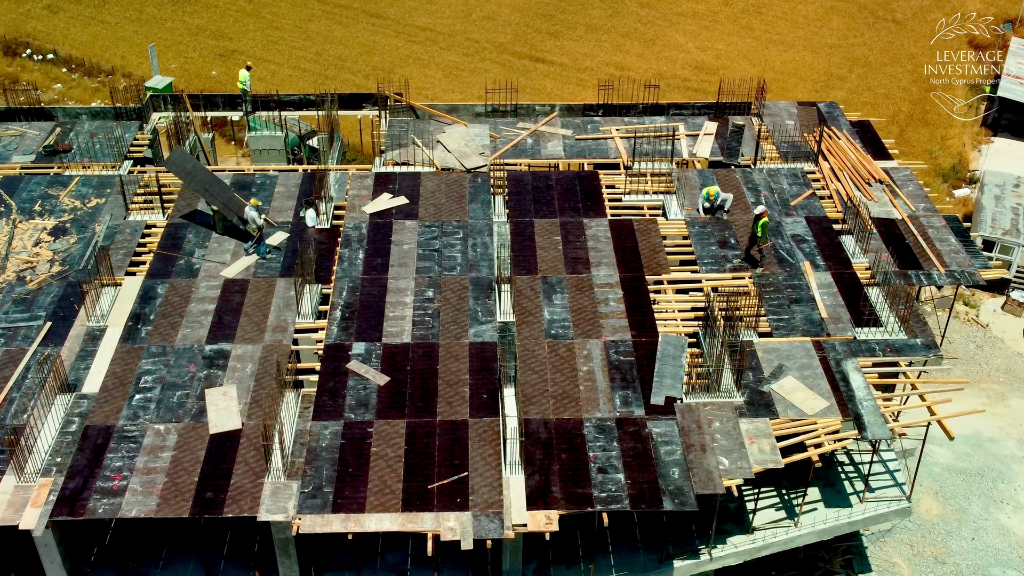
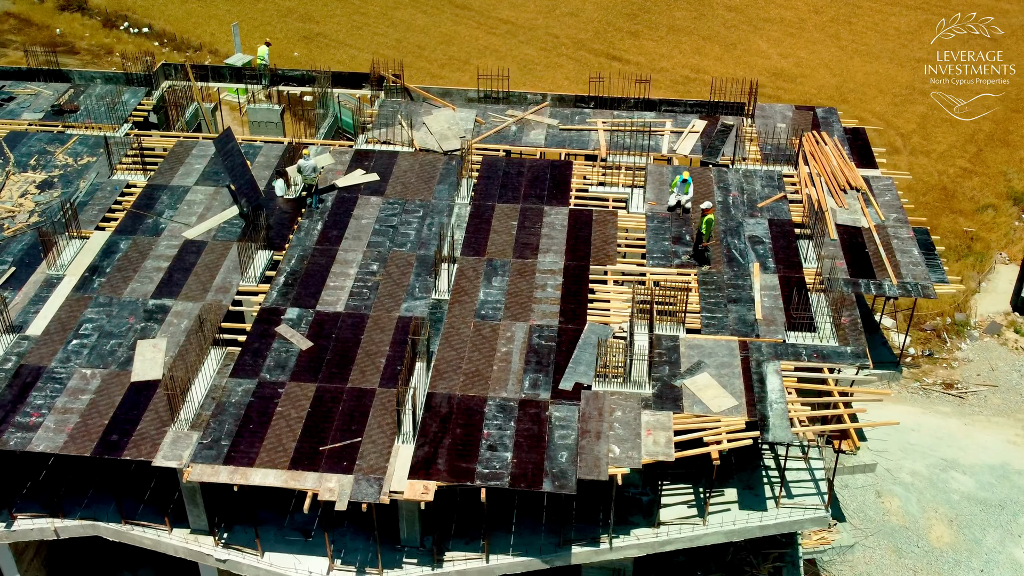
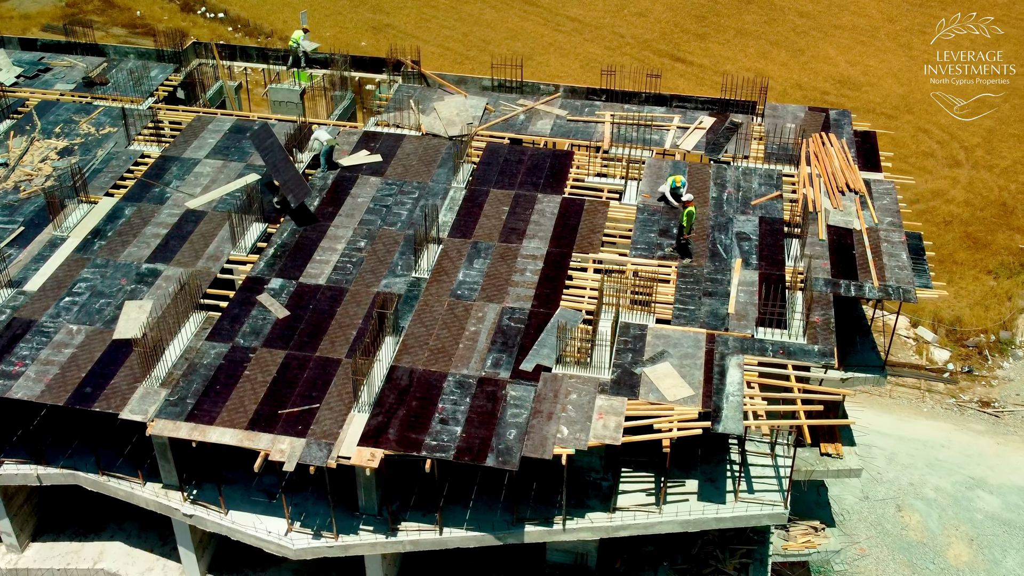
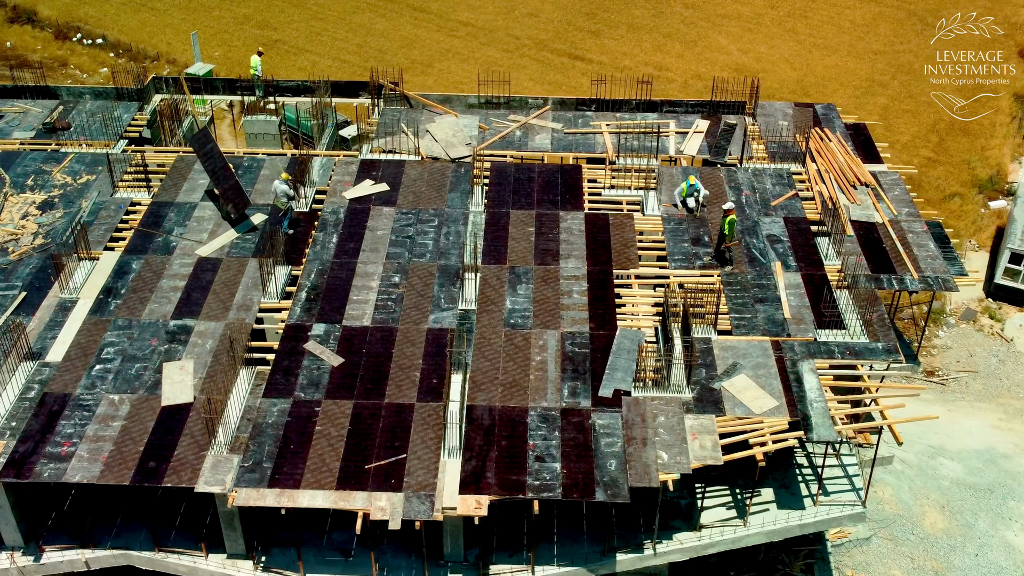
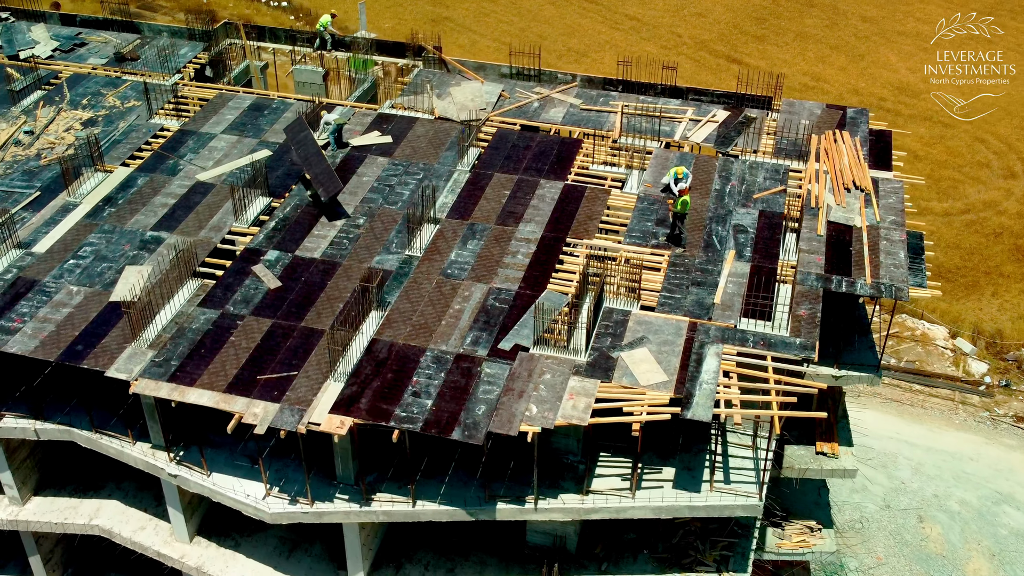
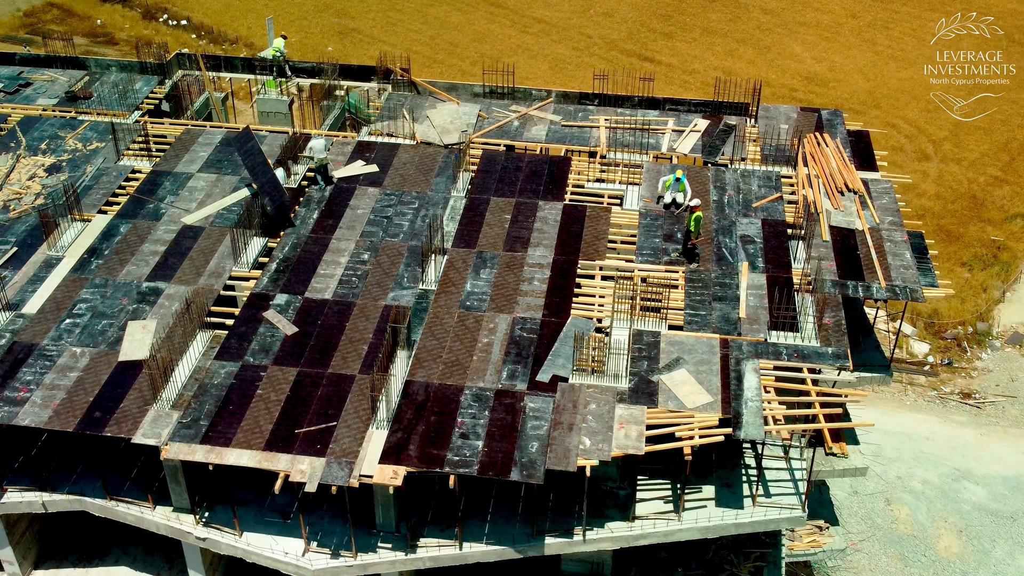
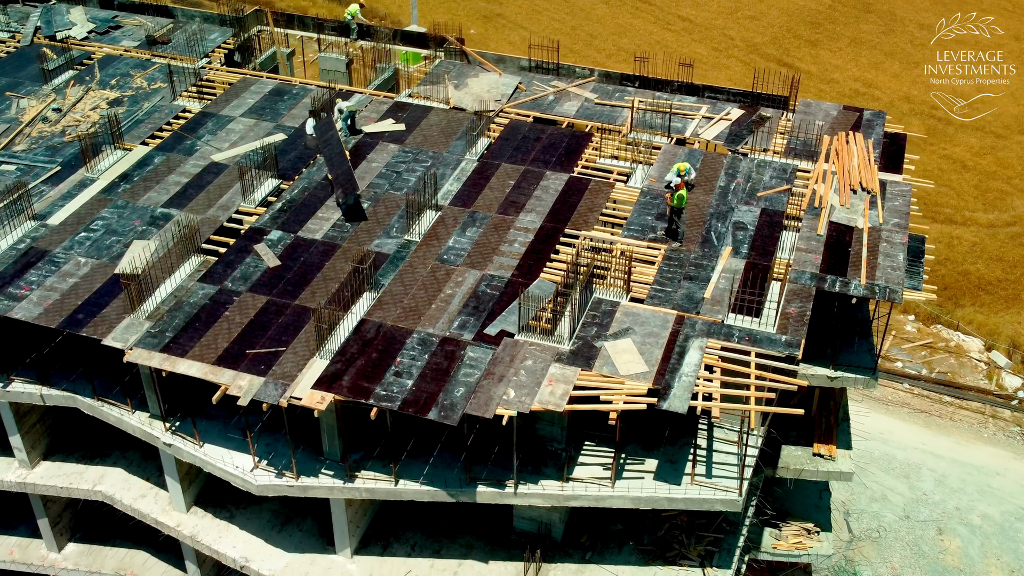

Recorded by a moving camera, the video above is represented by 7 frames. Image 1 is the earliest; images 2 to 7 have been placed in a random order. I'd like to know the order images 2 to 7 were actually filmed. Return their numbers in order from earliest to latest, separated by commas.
4, 2, 6, 3, 5, 7
